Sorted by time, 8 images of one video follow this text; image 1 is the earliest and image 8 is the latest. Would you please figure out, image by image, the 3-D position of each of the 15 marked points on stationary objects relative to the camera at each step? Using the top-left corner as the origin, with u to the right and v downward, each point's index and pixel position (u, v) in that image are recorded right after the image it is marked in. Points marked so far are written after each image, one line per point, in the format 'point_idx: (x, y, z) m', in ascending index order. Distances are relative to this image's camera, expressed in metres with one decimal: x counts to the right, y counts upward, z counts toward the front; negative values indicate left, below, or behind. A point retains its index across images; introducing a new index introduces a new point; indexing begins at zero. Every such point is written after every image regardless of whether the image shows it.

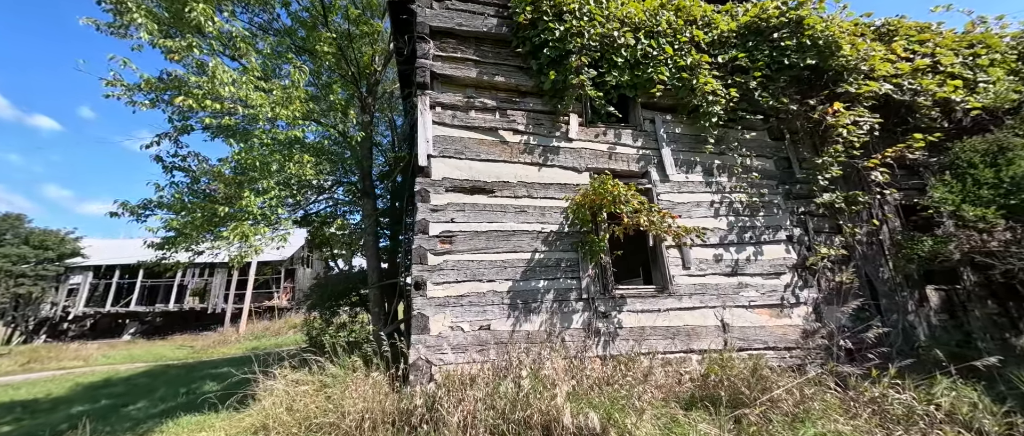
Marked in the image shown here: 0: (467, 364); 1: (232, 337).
0: (-0.4, -1.4, +3.7) m
1: (-11.1, -4.8, +15.5) m
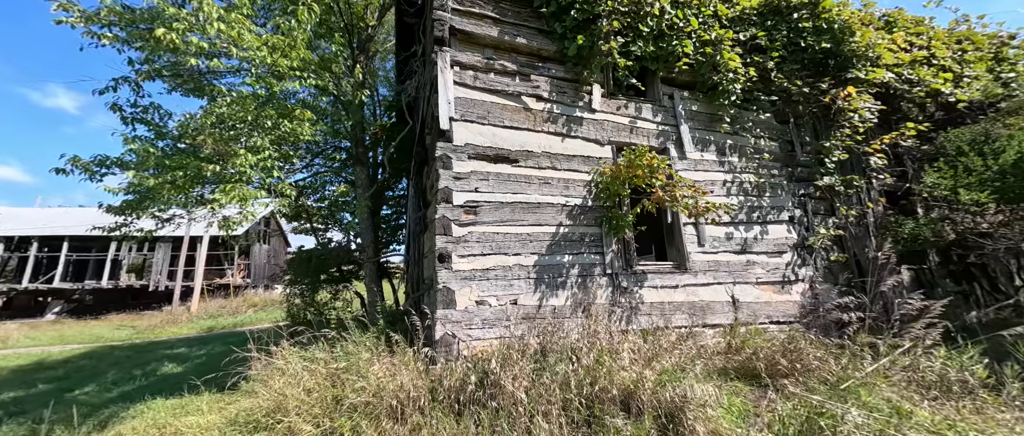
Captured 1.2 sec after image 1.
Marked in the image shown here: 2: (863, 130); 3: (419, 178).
0: (-0.1, -1.1, +3.5) m
1: (-12.1, -3.6, +14.3) m
2: (+4.4, +1.1, +4.9) m
3: (-1.1, +0.5, +4.9) m
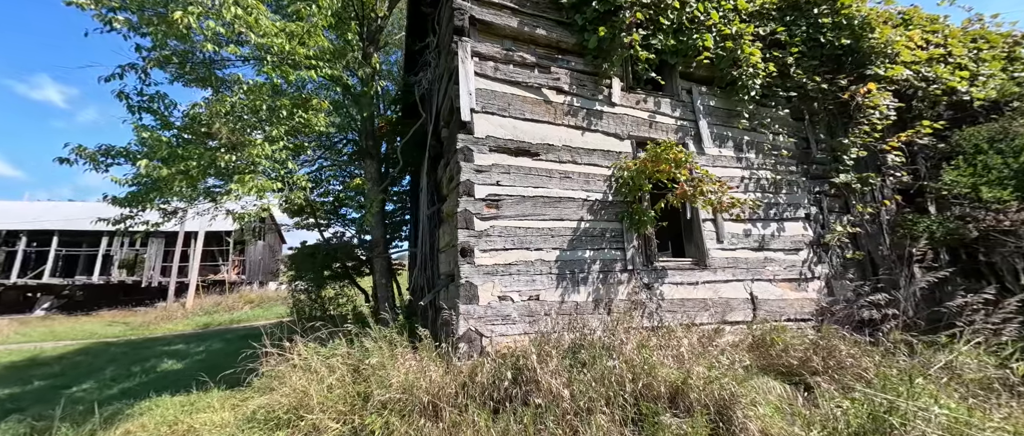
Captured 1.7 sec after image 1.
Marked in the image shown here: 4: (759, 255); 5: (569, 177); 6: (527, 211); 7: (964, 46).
0: (+0.1, -1.0, +3.4) m
1: (-12.1, -3.4, +14.1) m
2: (+4.6, +1.1, +4.8) m
3: (-0.9, +0.6, +4.8) m
4: (+2.9, -0.4, +4.7) m
5: (+0.6, +0.4, +4.0) m
6: (+0.1, +0.1, +3.7) m
7: (+5.9, +2.2, +5.1) m
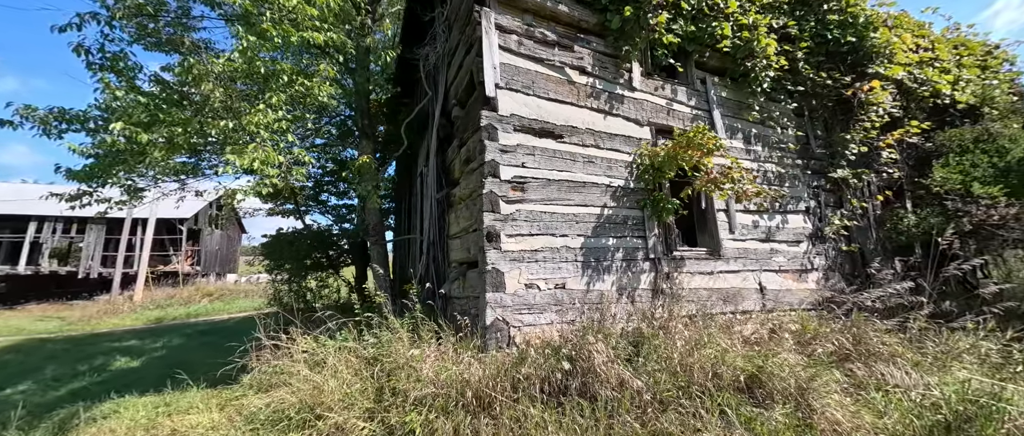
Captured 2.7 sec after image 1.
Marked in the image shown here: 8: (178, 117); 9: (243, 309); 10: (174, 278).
0: (+0.3, -0.9, +3.3) m
1: (-12.8, -2.9, +12.9) m
2: (+4.7, +1.2, +5.0) m
3: (-0.8, +0.7, +4.5) m
4: (+3.1, -0.3, +4.7) m
5: (+0.8, +0.6, +3.8) m
6: (+0.4, +0.2, +3.6) m
7: (+6.0, +2.3, +5.3) m
8: (-3.0, +0.9, +3.5) m
9: (-8.9, -3.0, +12.9) m
10: (-15.0, -2.6, +17.3) m
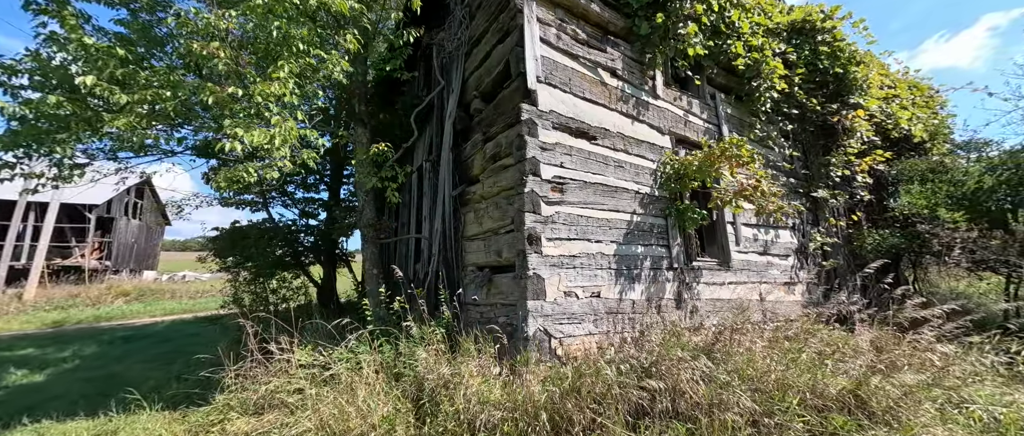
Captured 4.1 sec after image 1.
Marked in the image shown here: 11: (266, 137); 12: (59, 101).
0: (+0.6, -0.9, +3.1) m
1: (-13.8, -2.4, +10.7) m
2: (+4.8, +0.9, +5.5) m
3: (-0.6, +0.7, +4.2) m
4: (+3.1, -0.5, +4.9) m
5: (+1.1, +0.5, +3.7) m
6: (+0.7, +0.2, +3.4) m
7: (+6.1, +1.9, +6.0) m
8: (-2.6, +1.0, +2.9) m
9: (-10.0, -2.7, +11.3) m
10: (-16.5, -2.1, +14.8) m
11: (-1.8, +0.6, +2.8) m
12: (-3.5, +0.9, +3.1) m
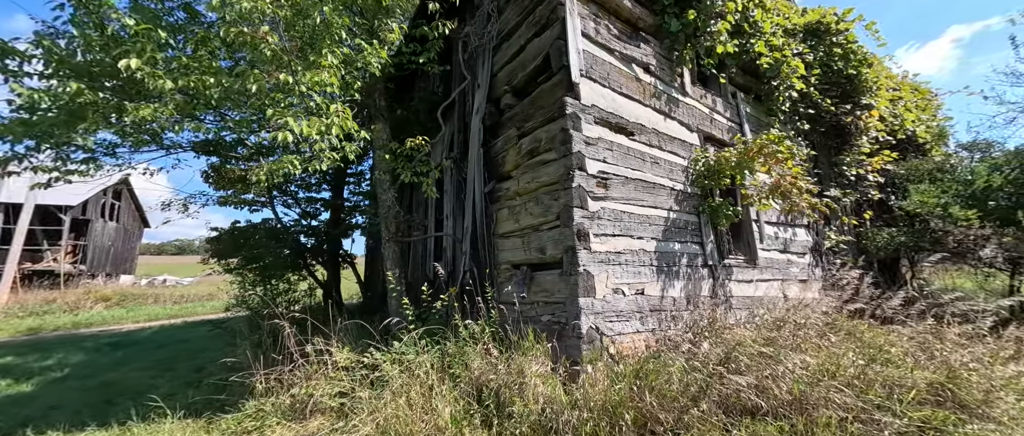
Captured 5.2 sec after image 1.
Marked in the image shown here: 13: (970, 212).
0: (+0.9, -0.9, +3.0) m
1: (-13.7, -2.5, +10.1) m
2: (+5.0, +1.0, +5.6) m
3: (-0.3, +0.8, +4.1) m
4: (+3.4, -0.5, +4.9) m
5: (+1.4, +0.5, +3.7) m
6: (+1.0, +0.2, +3.3) m
7: (+6.3, +2.0, +6.1) m
8: (-2.2, +1.1, +2.7) m
9: (-9.9, -2.8, +10.8) m
10: (-16.6, -2.2, +14.1) m
11: (-1.4, +0.6, +2.7) m
12: (-3.2, +0.9, +2.9) m
13: (+5.7, +0.1, +4.9) m
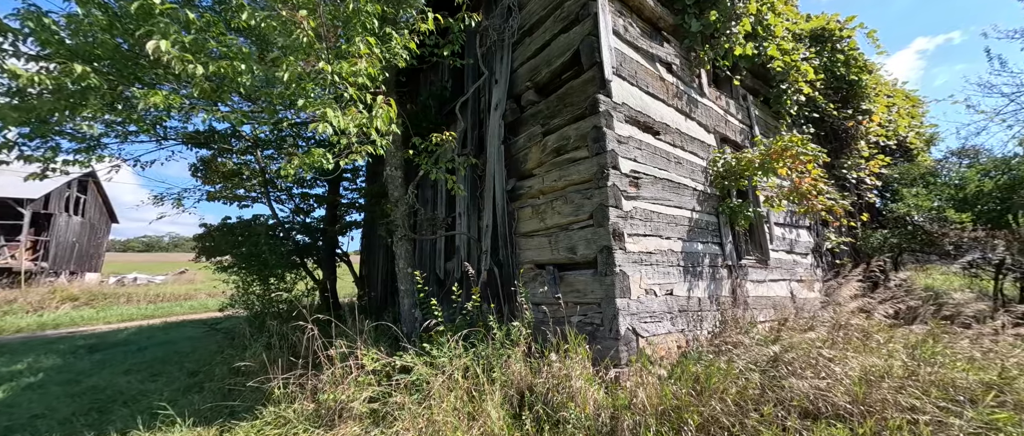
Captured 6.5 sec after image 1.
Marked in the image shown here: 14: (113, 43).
0: (+1.2, -0.9, +3.0) m
1: (-13.8, -2.3, +9.4) m
2: (+5.2, +0.9, +5.7) m
3: (-0.1, +0.8, +4.0) m
4: (+3.6, -0.5, +5.0) m
5: (+1.6, +0.5, +3.7) m
6: (+1.2, +0.2, +3.3) m
7: (+6.4, +1.9, +6.4) m
8: (-1.9, +1.1, +2.5) m
9: (-10.1, -2.6, +10.2) m
10: (-16.9, -2.0, +13.2) m
11: (-1.1, +0.6, +2.5) m
12: (-2.9, +1.0, +2.6) m
13: (+5.9, 0.0, +5.1) m
14: (-2.9, +1.3, +2.9) m
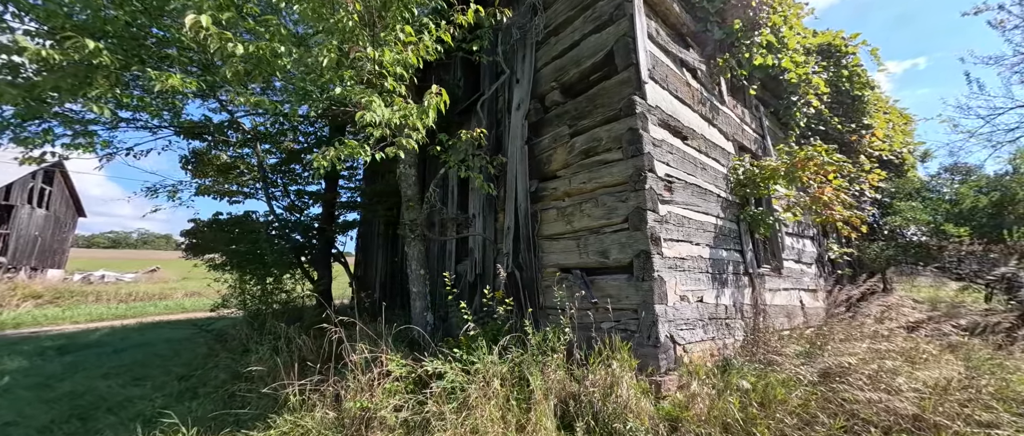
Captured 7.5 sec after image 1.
0: (+1.4, -0.9, +2.9) m
1: (-13.9, -2.0, +8.6) m
2: (+5.3, +0.7, +5.9) m
3: (+0.1, +0.8, +3.9) m
4: (+3.7, -0.6, +5.1) m
5: (+1.8, +0.5, +3.7) m
6: (+1.5, +0.2, +3.3) m
7: (+6.6, +1.7, +6.6) m
8: (-1.6, +1.1, +2.4) m
9: (-10.2, -2.5, +9.6) m
10: (-17.2, -1.7, +12.3) m
11: (-0.8, +0.7, +2.4) m
12: (-2.6, +1.1, +2.4) m
13: (+6.0, -0.2, +5.3) m
14: (-2.6, +1.3, +2.7) m
